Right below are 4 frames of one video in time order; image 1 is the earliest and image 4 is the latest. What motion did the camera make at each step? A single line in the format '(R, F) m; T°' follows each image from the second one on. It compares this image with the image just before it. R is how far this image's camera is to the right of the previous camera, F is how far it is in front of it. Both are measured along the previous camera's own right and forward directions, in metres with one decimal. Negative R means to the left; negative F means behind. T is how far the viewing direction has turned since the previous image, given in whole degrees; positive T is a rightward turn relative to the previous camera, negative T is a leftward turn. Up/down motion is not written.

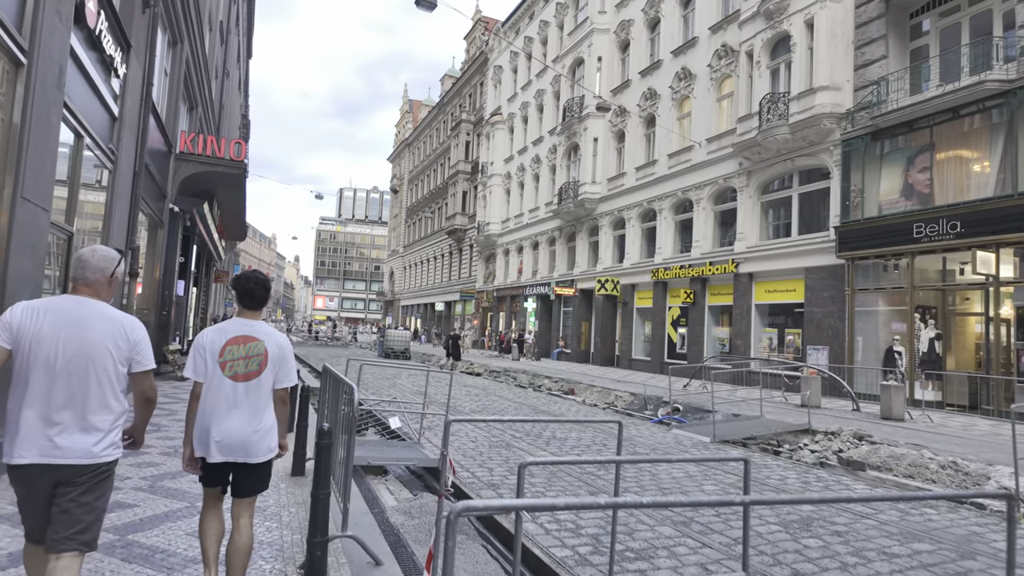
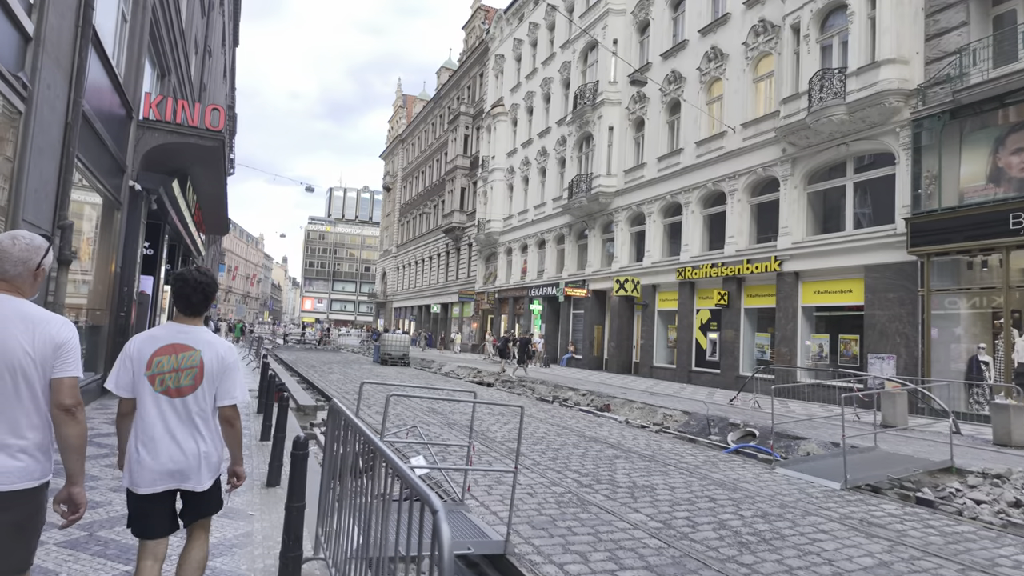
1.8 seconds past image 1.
(-0.9, +2.4) m; +1°
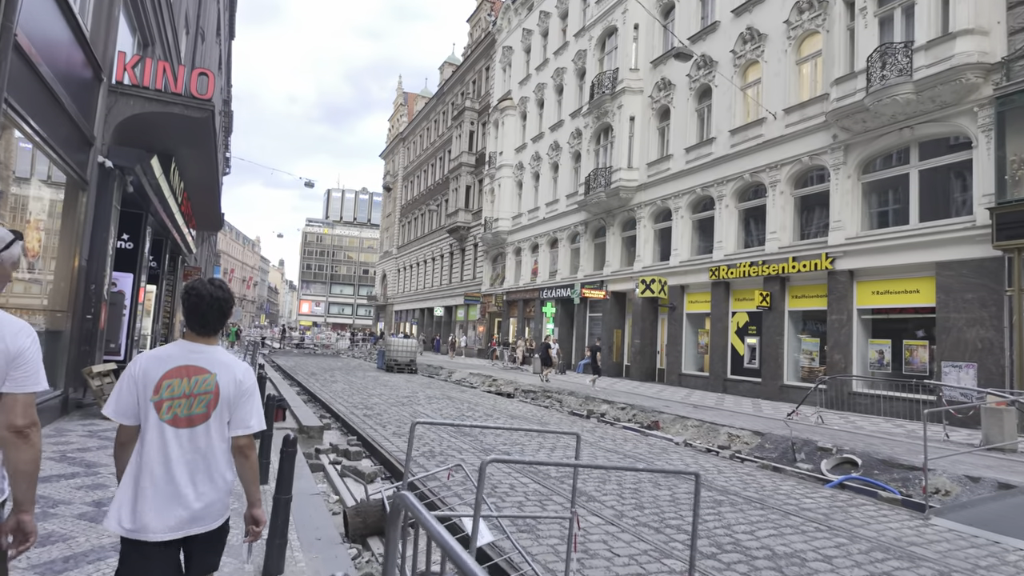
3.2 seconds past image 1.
(-0.8, +1.9) m; 0°
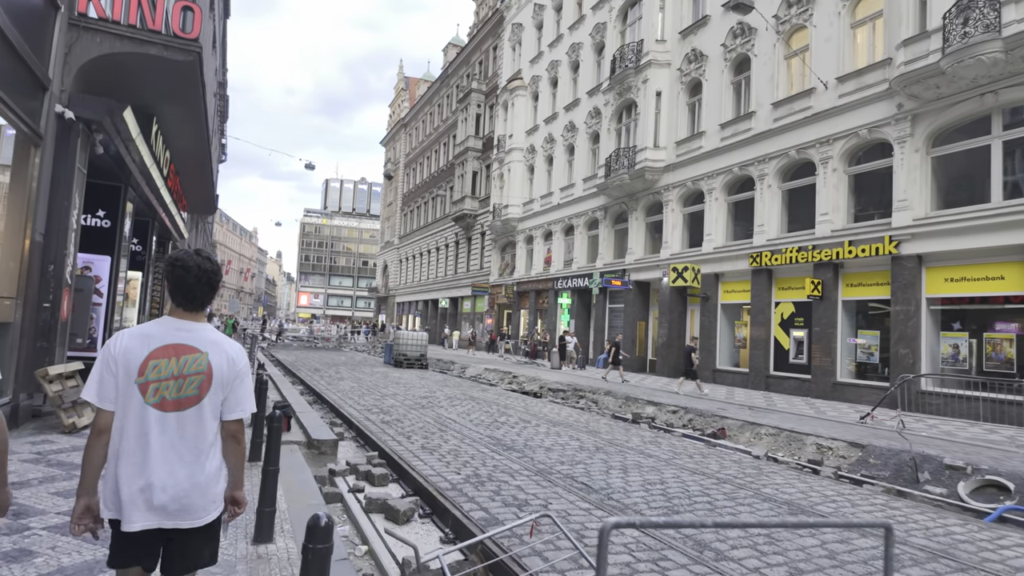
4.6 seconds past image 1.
(-0.8, +1.8) m; 0°
